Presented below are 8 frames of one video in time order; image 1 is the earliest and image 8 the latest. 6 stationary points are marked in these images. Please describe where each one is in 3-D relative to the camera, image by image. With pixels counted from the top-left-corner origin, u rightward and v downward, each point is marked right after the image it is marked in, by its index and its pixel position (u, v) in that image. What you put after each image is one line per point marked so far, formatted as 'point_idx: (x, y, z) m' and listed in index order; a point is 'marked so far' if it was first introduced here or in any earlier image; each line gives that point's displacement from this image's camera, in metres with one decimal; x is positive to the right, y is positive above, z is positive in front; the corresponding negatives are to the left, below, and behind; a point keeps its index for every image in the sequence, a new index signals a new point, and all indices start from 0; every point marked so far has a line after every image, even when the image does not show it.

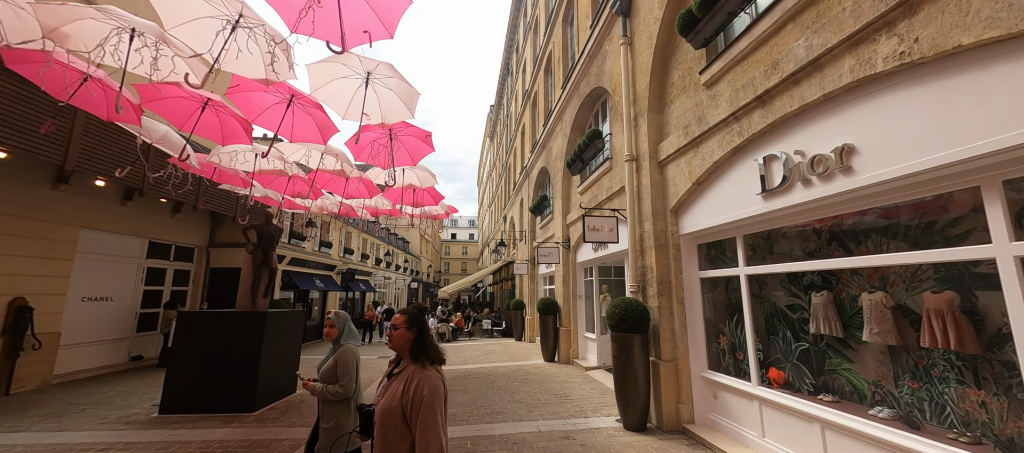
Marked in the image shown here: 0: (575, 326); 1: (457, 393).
0: (+1.7, -2.7, +10.6) m
1: (-1.1, -3.2, +7.7) m
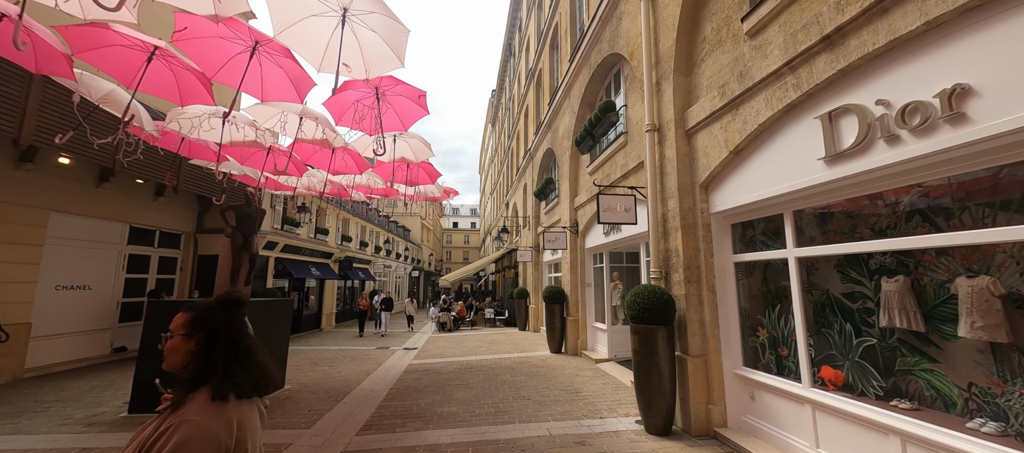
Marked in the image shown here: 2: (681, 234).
0: (+1.8, -2.3, +10.0) m
1: (-1.0, -2.9, +7.1) m
2: (+2.1, -0.1, +5.0) m
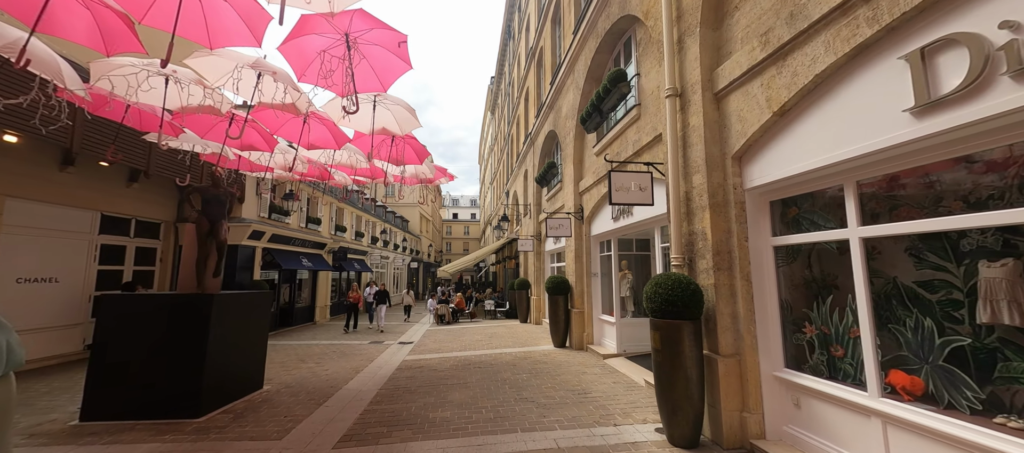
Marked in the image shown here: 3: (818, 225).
0: (+1.8, -1.9, +9.3) m
1: (-0.9, -2.6, +6.5) m
2: (+2.2, +0.1, +4.3) m
3: (+2.9, 0.0, +3.7) m
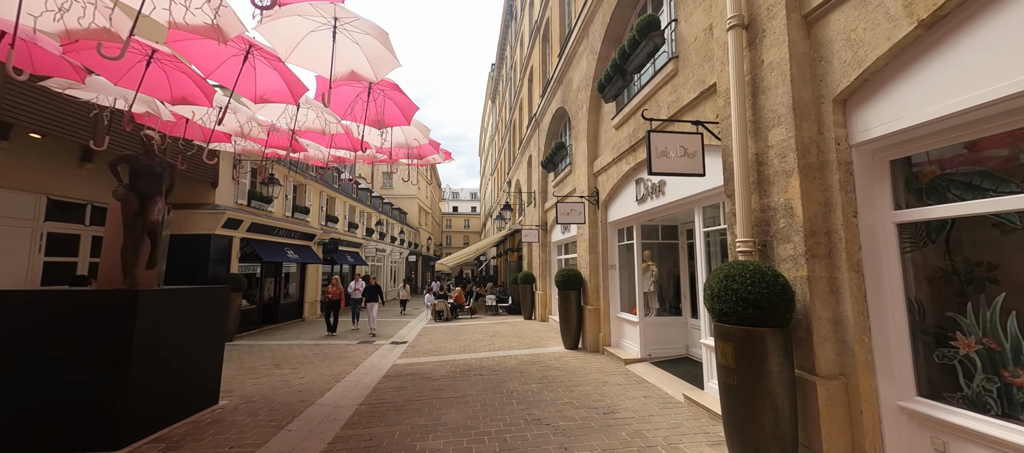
0: (+1.9, -1.6, +8.1) m
1: (-0.8, -2.4, +5.3) m
2: (+2.3, +0.4, +3.1) m
3: (+3.0, +0.2, +2.6) m
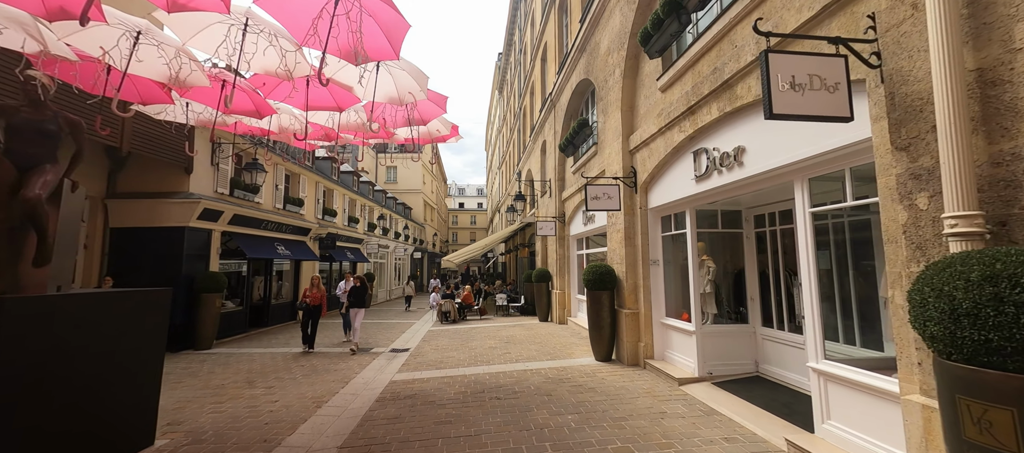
0: (+2.3, -1.4, +6.7) m
1: (-0.5, -2.2, +3.9) m
2: (+2.5, +0.6, +1.7) m
3: (+3.3, +0.4, +1.1) m
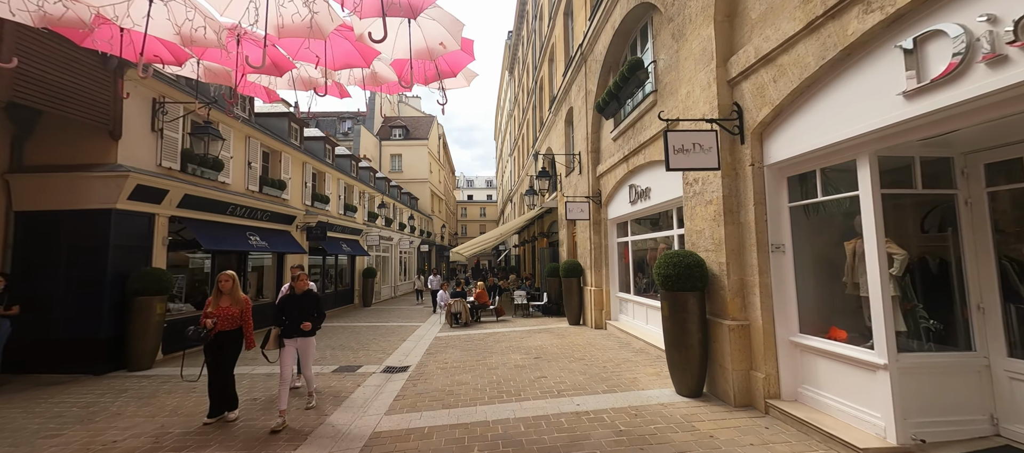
0: (+2.8, -1.0, +4.3) m
1: (-0.1, -1.9, +1.6) m
2: (+2.9, +0.8, -0.8) m
3: (+3.6, +0.7, -1.4) m
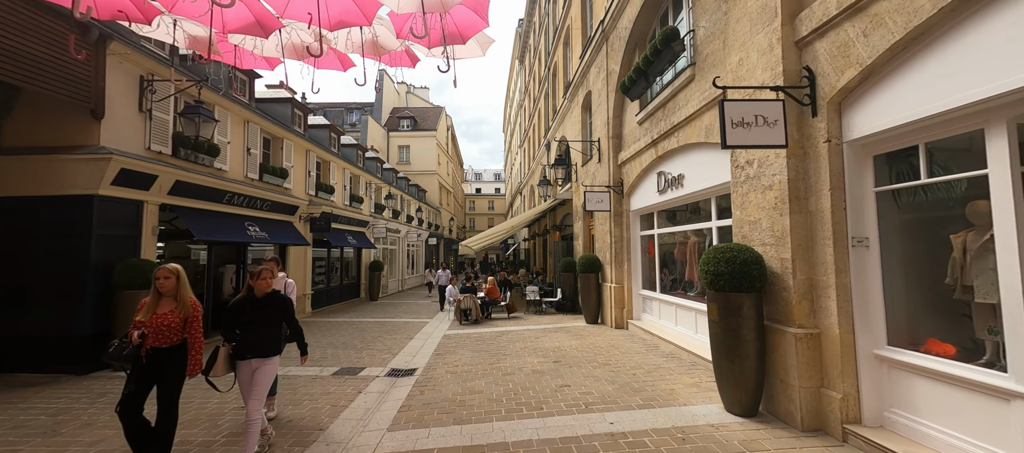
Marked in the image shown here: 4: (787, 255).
0: (+3.0, -0.9, +3.6) m
1: (+0.1, -1.8, +0.9) m
2: (+3.0, +0.9, -1.5) m
3: (+3.8, +0.7, -2.1) m
4: (+2.7, -0.3, +3.9) m
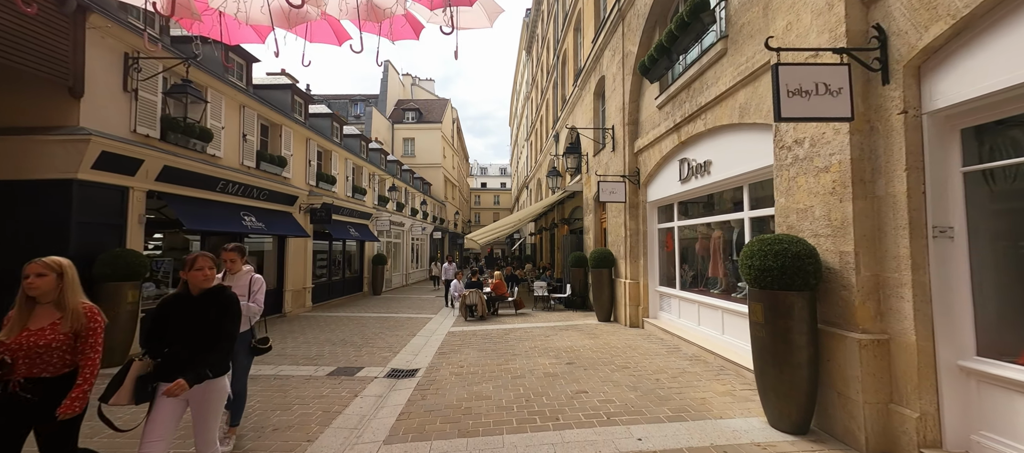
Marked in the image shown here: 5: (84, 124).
0: (+3.1, -0.8, +3.0) m
1: (+0.2, -1.7, +0.4) m
2: (+3.1, +0.9, -2.1) m
3: (+3.8, +0.7, -2.7) m
4: (+2.9, -0.2, +3.4) m
5: (-6.6, +1.6, +6.0) m
